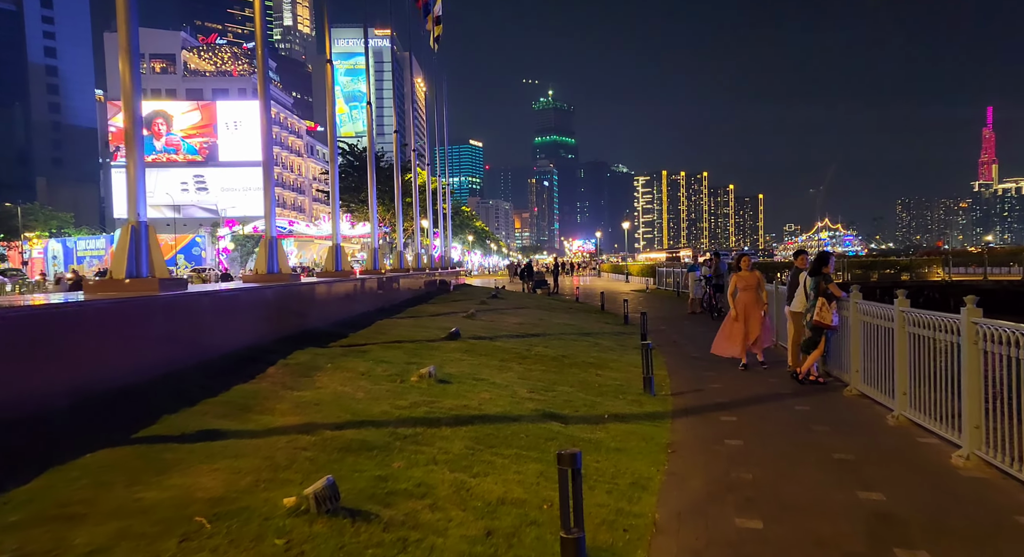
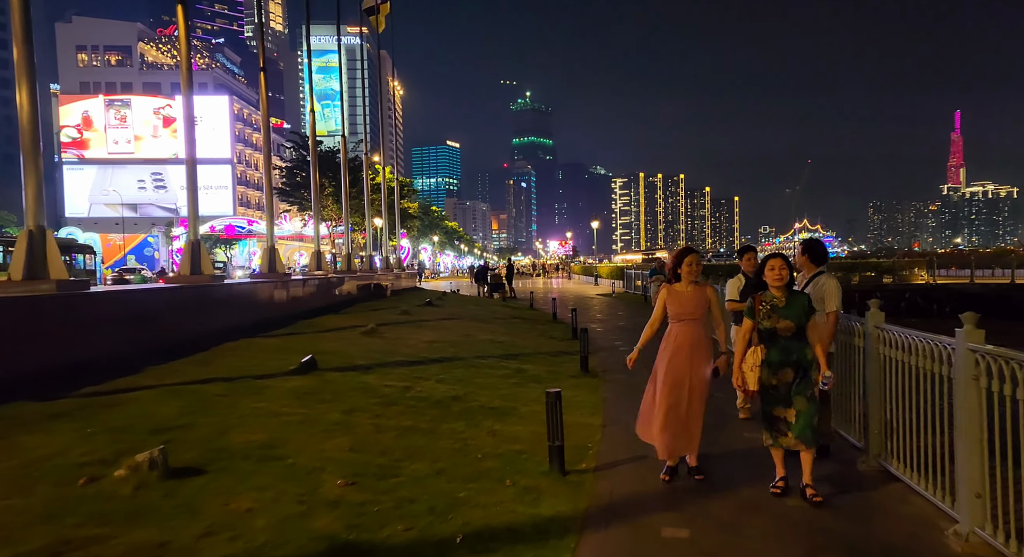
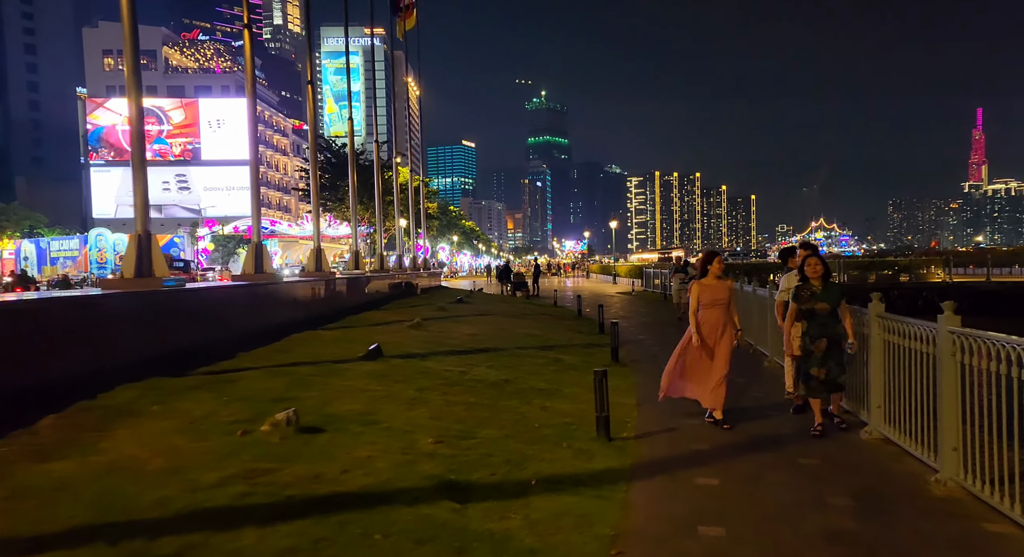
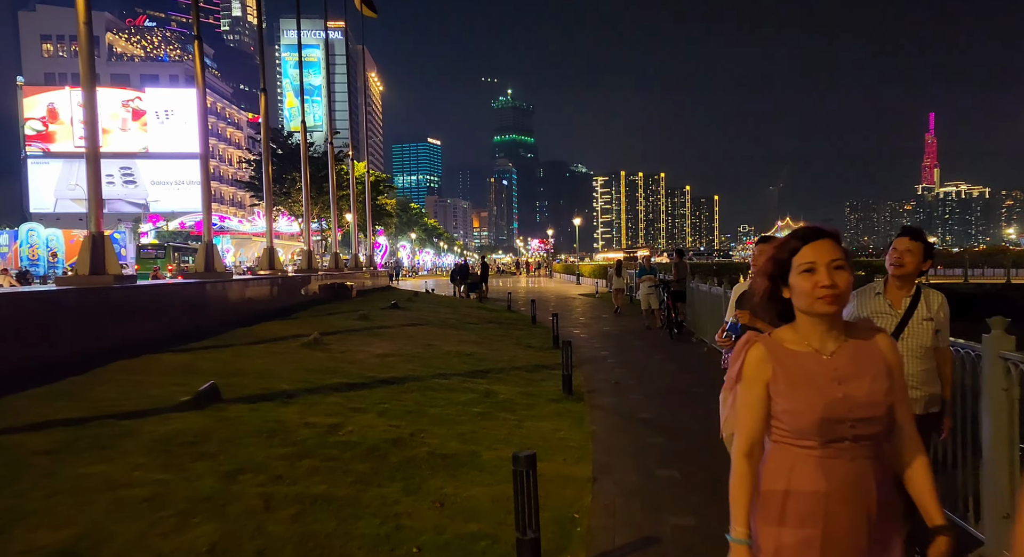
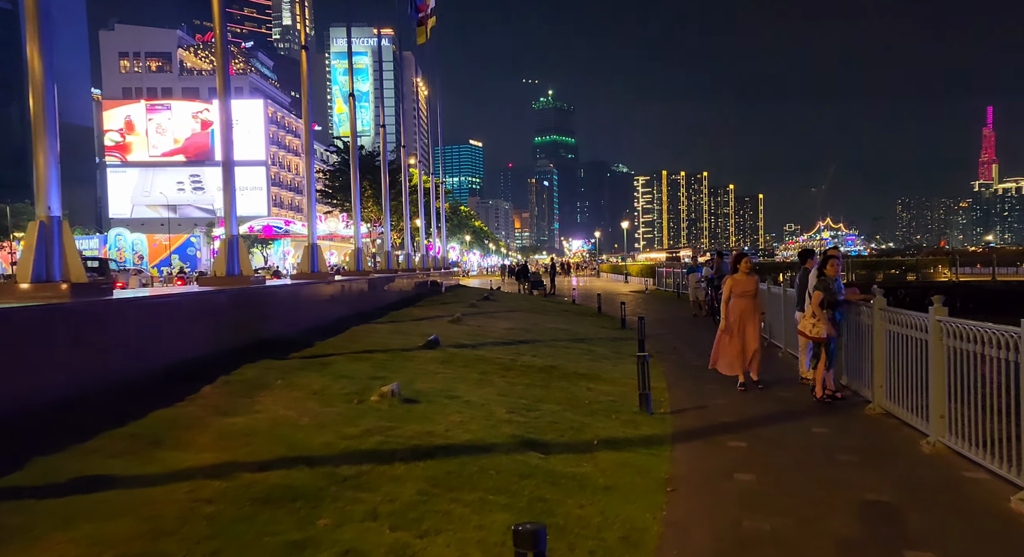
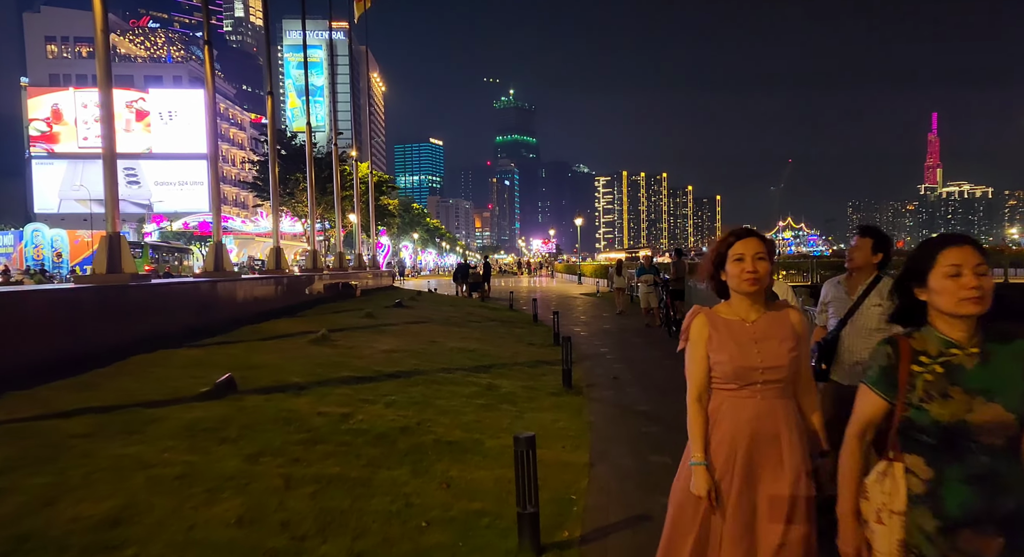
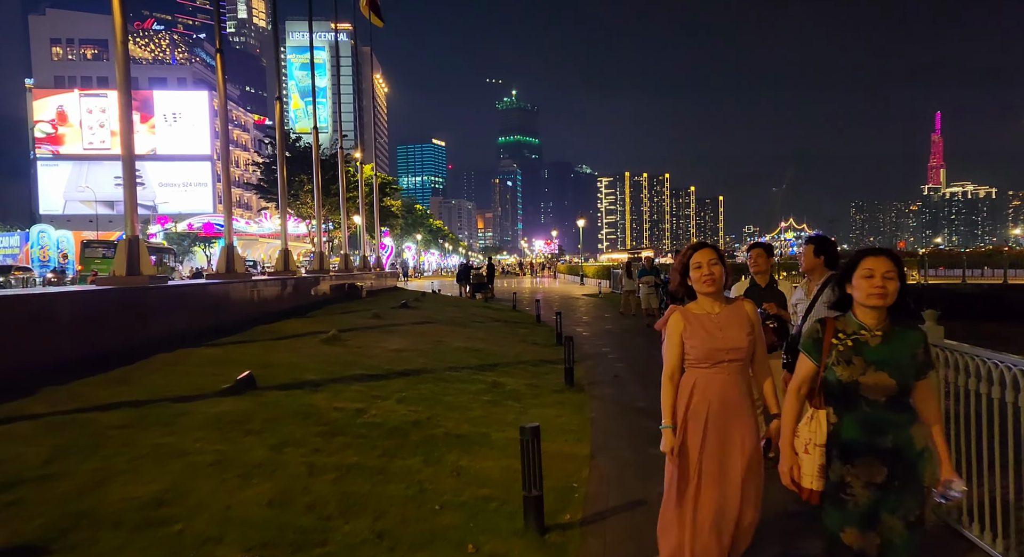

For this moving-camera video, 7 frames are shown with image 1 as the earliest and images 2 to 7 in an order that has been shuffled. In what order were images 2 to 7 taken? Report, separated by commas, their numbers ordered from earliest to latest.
5, 3, 2, 7, 6, 4
